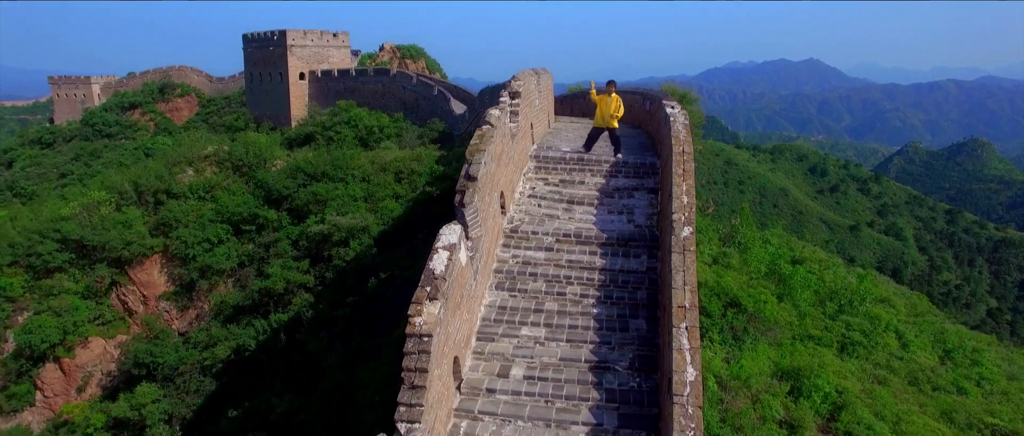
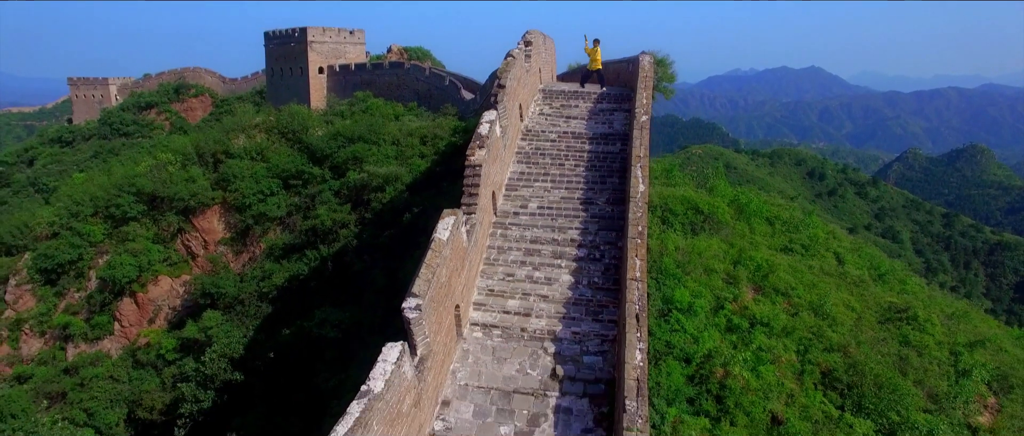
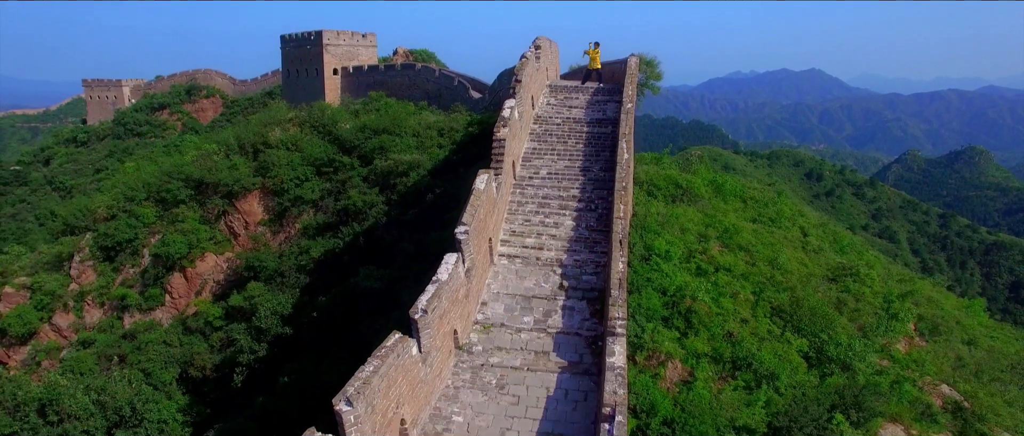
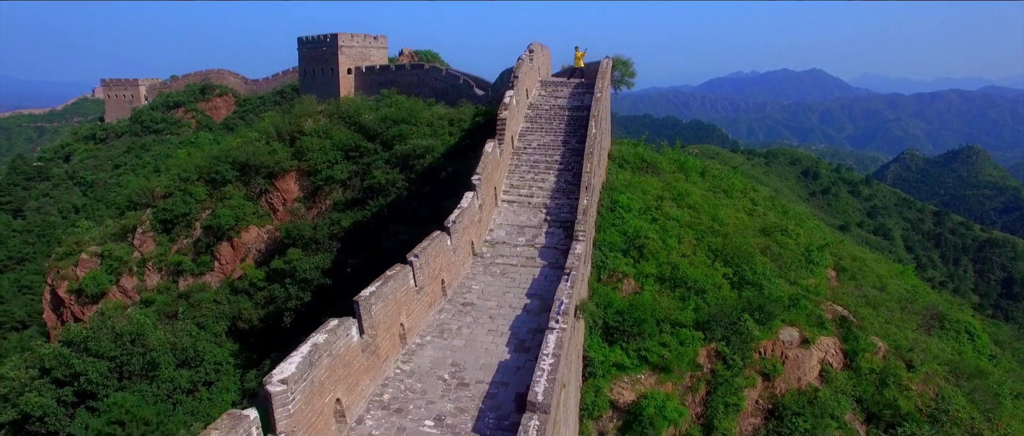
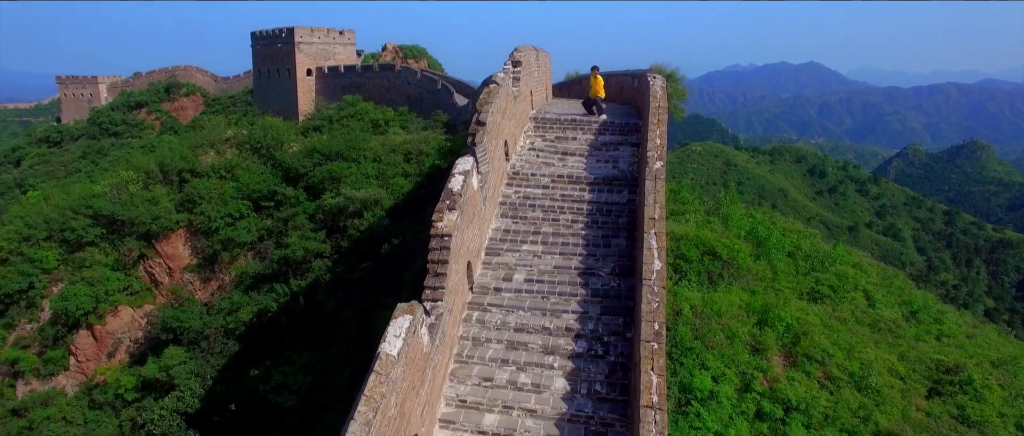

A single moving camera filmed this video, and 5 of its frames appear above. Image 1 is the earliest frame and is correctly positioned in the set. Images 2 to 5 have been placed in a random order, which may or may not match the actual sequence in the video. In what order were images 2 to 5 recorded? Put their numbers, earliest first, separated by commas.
5, 2, 3, 4
